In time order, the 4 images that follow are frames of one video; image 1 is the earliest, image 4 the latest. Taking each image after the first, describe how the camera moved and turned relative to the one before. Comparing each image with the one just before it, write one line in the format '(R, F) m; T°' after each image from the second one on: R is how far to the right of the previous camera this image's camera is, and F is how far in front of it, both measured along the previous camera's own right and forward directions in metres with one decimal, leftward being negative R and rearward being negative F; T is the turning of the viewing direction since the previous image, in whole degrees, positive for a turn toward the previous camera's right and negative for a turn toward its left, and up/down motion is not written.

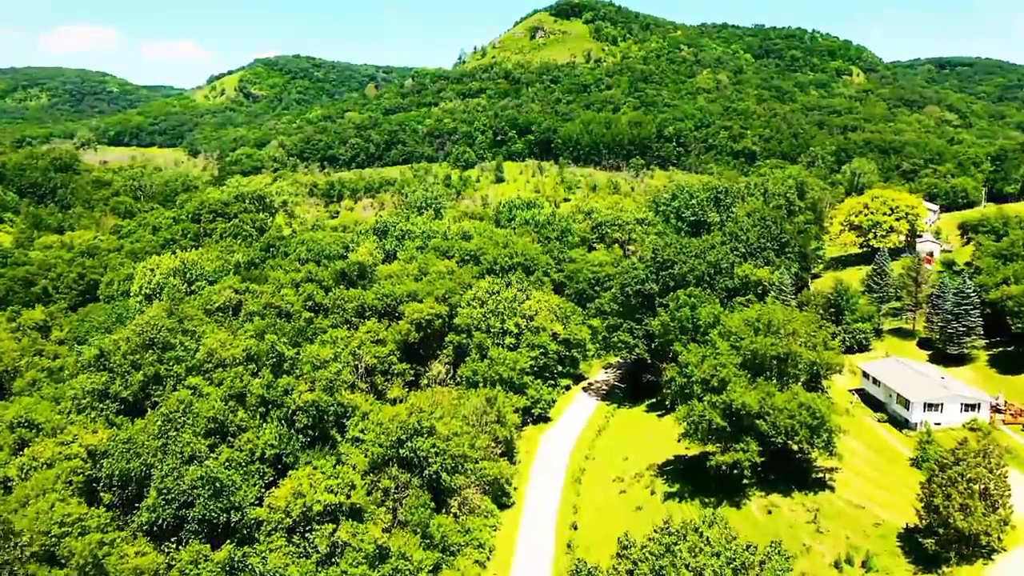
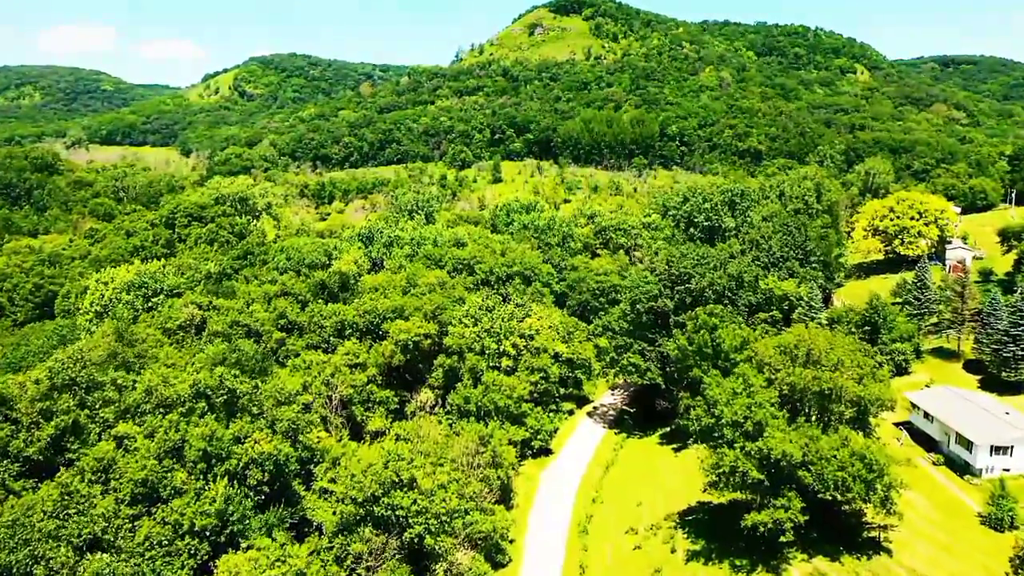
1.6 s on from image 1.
(+0.1, +7.8) m; 0°
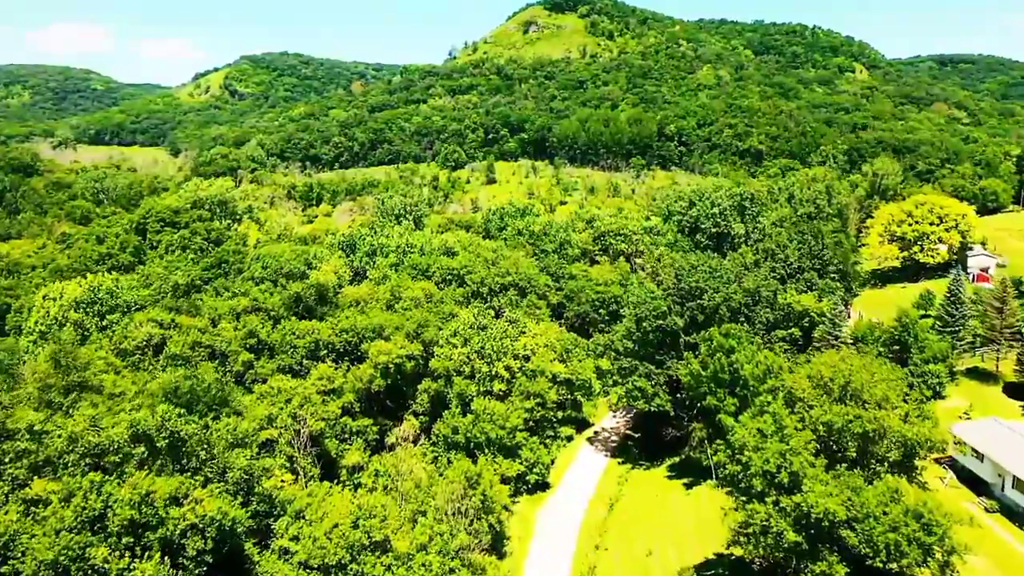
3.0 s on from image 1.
(+0.2, +6.3) m; 0°
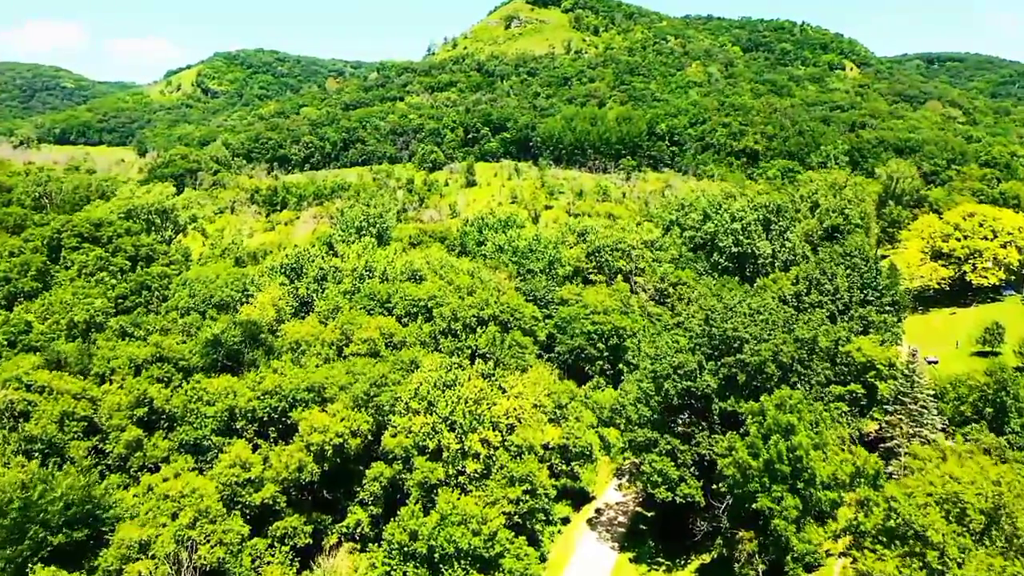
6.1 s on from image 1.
(+0.3, +14.2) m; +1°
